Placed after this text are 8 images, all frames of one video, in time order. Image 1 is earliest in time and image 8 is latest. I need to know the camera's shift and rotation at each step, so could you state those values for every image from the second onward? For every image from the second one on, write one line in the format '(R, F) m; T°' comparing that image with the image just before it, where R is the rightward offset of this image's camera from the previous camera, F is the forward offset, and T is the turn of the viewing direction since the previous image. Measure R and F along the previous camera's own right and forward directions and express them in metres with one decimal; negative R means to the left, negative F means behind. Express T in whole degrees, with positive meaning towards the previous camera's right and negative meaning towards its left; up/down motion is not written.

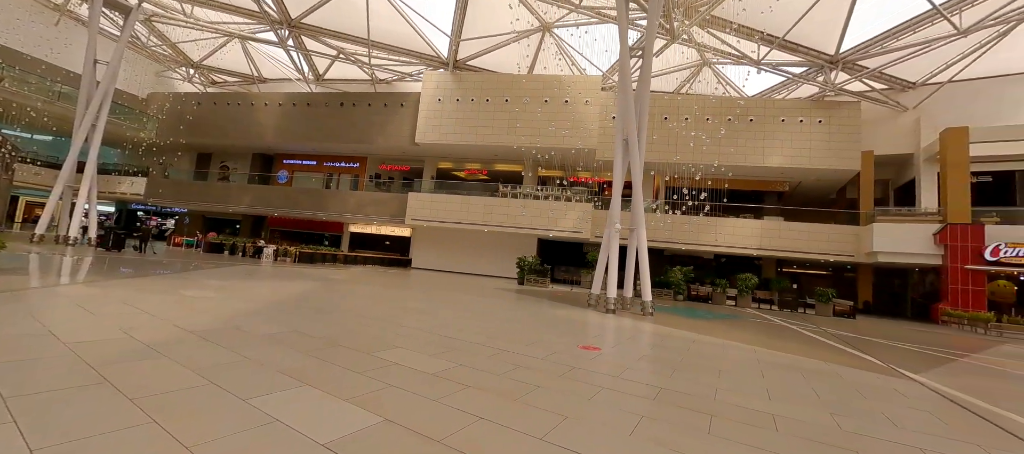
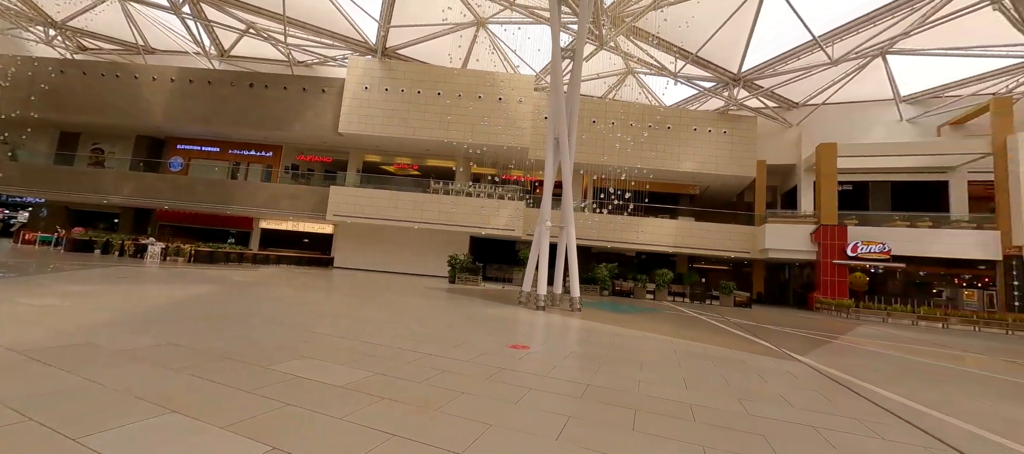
(+0.2, +1.3) m; +11°
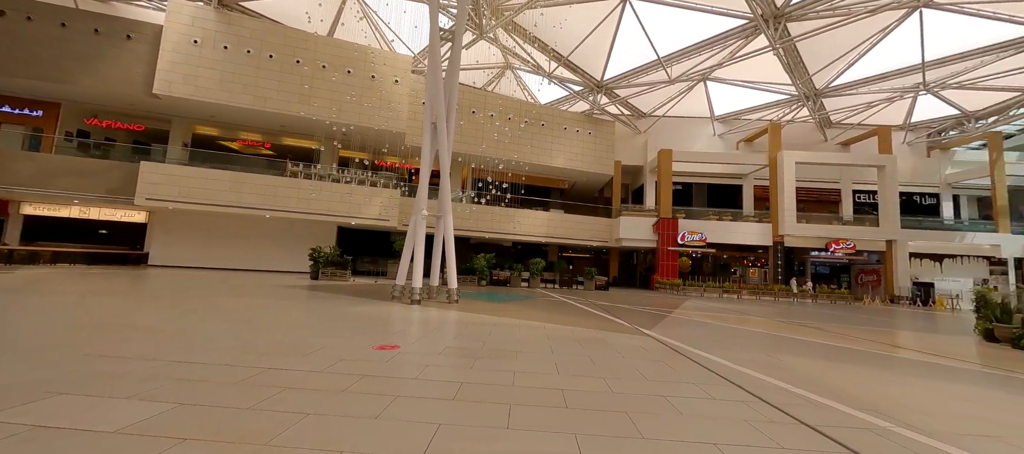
(+0.3, +1.5) m; +20°
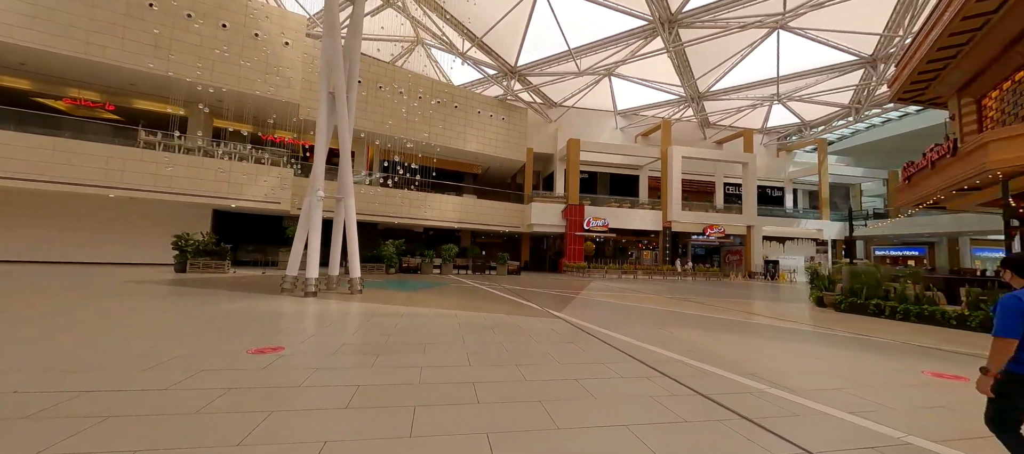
(+0.1, +0.9) m; +14°
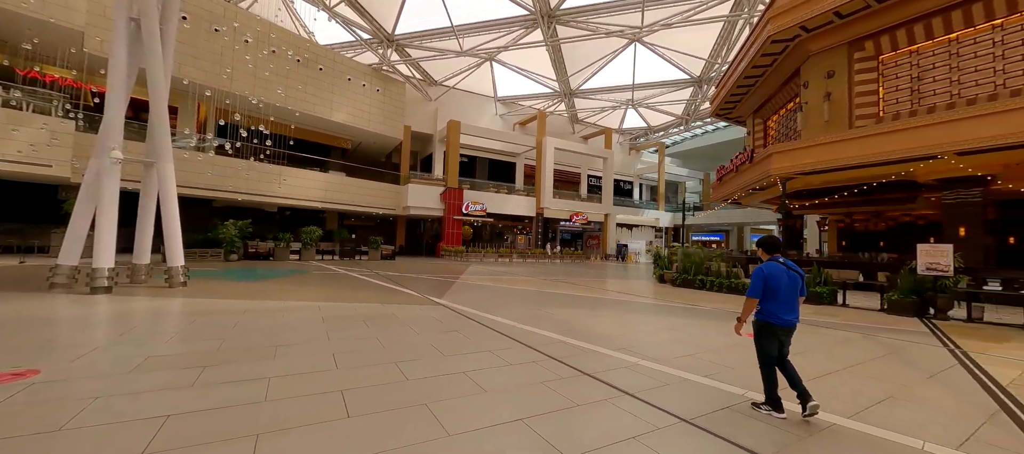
(+0.1, +0.7) m; +20°
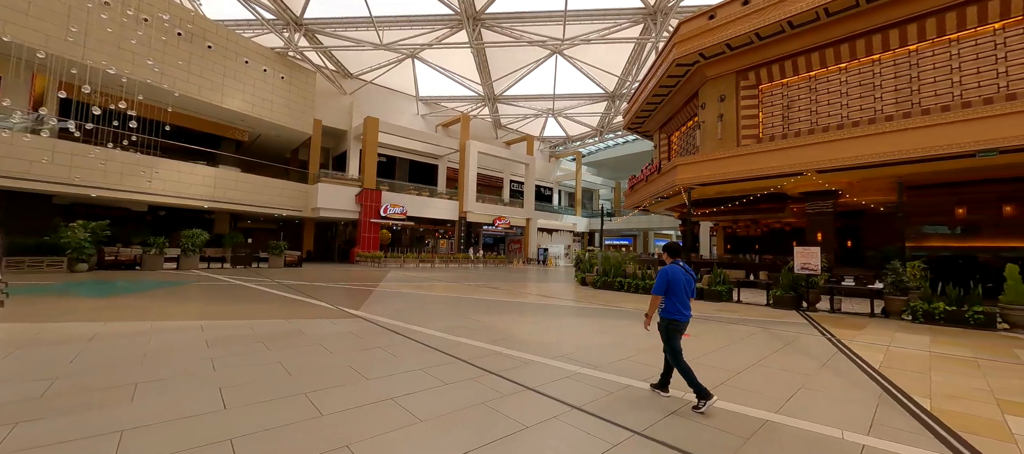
(-0.1, +0.3) m; +12°
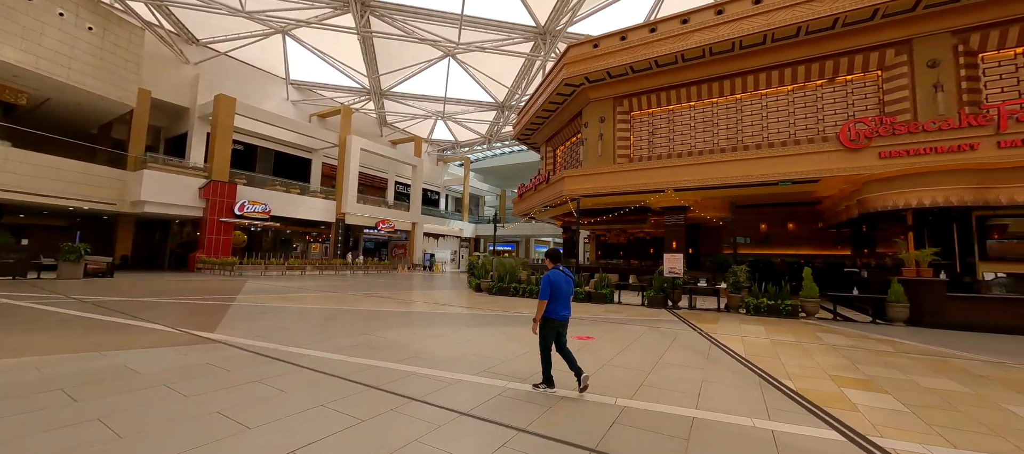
(-0.2, +0.3) m; +18°
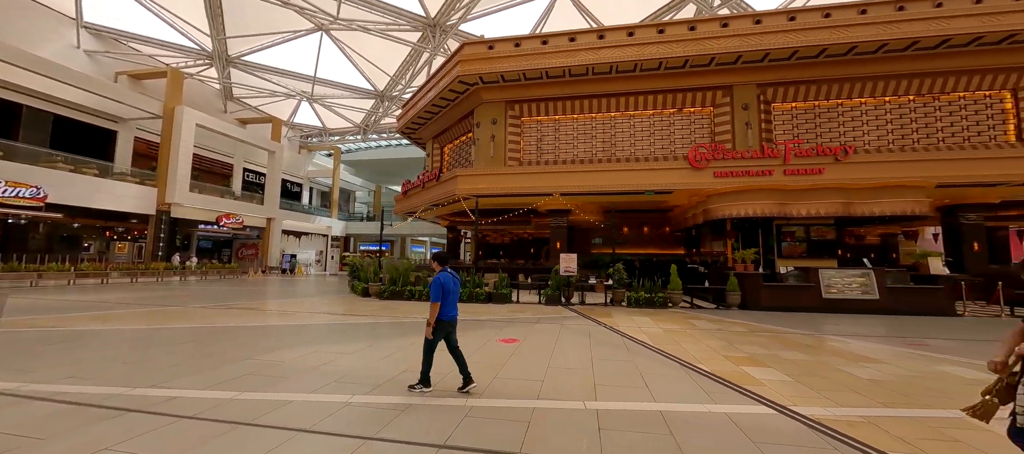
(-0.4, +0.3) m; +19°
